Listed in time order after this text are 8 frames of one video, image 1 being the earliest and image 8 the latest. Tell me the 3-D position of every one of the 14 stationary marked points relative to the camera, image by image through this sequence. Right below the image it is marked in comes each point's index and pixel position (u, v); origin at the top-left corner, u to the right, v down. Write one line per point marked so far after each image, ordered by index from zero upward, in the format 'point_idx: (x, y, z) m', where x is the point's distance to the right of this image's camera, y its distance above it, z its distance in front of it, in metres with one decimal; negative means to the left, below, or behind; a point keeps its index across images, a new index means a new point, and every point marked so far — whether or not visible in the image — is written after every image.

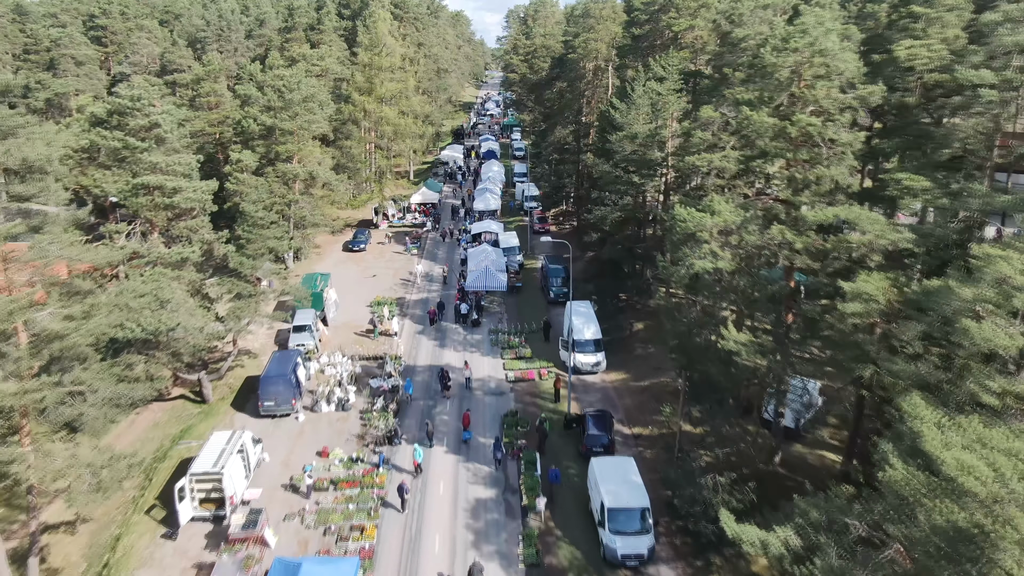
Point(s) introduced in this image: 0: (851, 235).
0: (+8.1, +1.3, +13.7) m
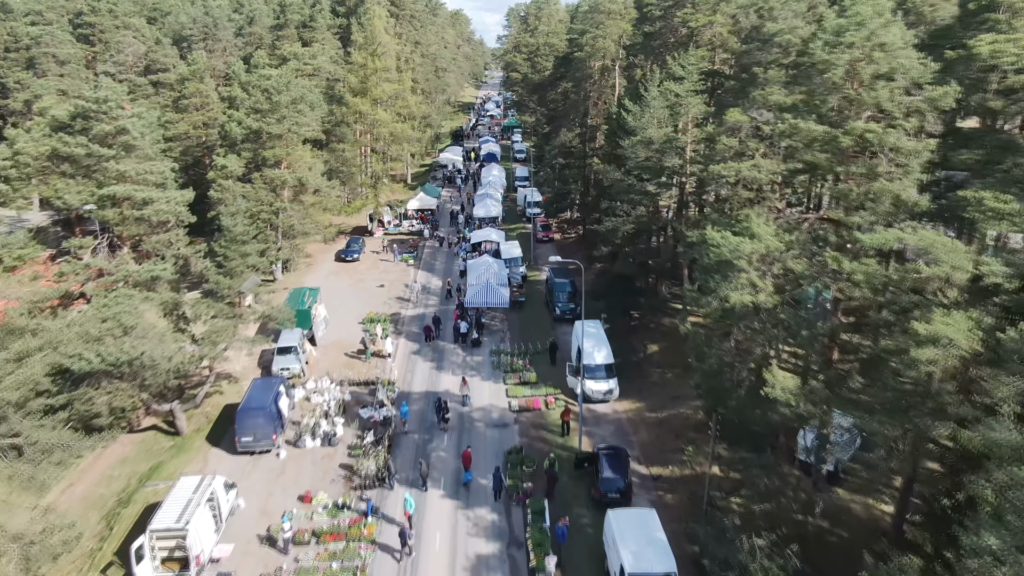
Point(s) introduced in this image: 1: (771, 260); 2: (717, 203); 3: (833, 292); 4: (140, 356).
0: (+8.3, +0.5, +11.5) m
1: (+6.3, +0.7, +13.8) m
2: (+7.2, +3.0, +19.9) m
3: (+7.3, -0.1, +12.9) m
4: (-12.6, -2.3, +19.3) m
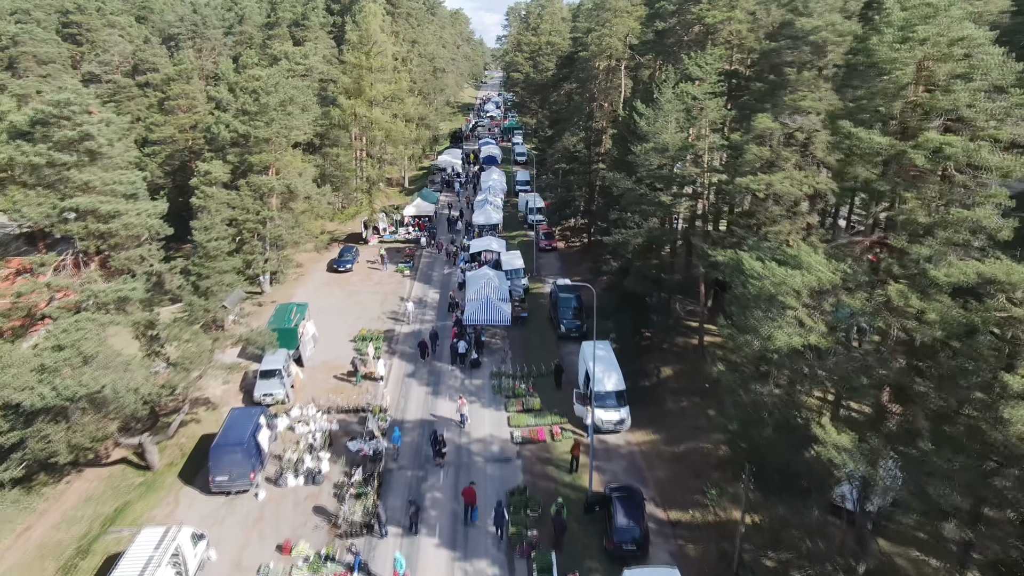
0: (+8.4, -0.3, +9.6) m
1: (+6.4, 0.0, +11.9) m
2: (+7.3, +2.3, +18.0) m
3: (+7.4, -0.8, +11.0) m
4: (-12.5, -3.0, +17.4) m
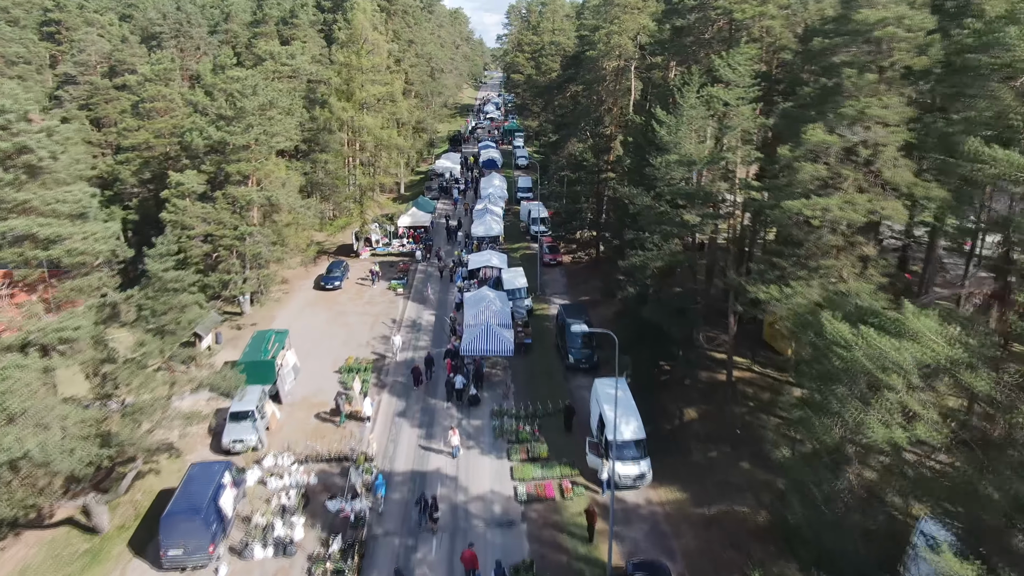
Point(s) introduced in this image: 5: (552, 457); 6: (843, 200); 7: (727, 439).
0: (+8.5, -1.4, +6.9) m
1: (+6.5, -1.1, +9.2) m
2: (+7.4, +1.2, +15.3) m
3: (+7.5, -1.9, +8.3) m
4: (-12.4, -4.1, +14.6) m
5: (+1.4, -5.8, +19.7) m
6: (+7.9, +2.1, +13.5) m
7: (+7.2, -5.1, +19.2) m
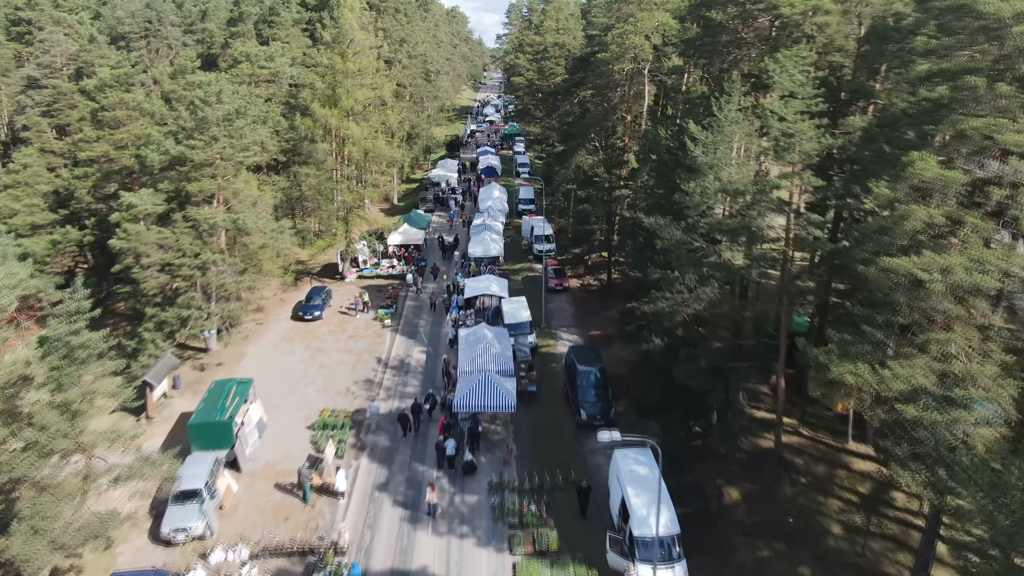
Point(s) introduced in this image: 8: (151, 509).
0: (+8.6, -2.9, +3.3) m
1: (+6.6, -2.7, +5.6) m
2: (+7.5, -0.4, +11.7) m
3: (+7.6, -3.5, +4.7) m
4: (-12.3, -5.7, +11.0) m
5: (+1.5, -7.4, +16.1) m
6: (+7.9, +0.5, +9.9) m
7: (+7.3, -6.6, +15.6) m
8: (-11.3, -6.8, +17.7) m
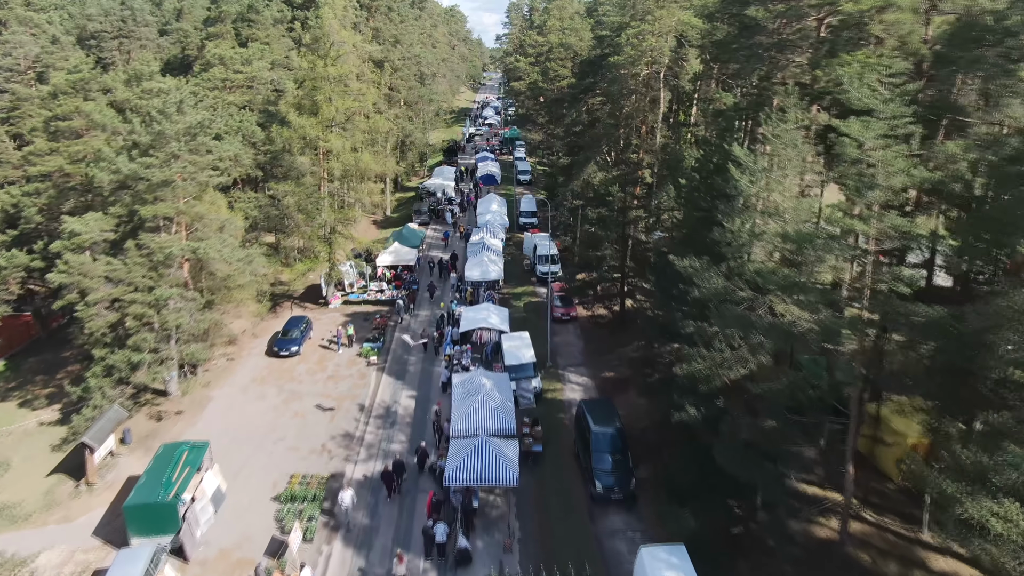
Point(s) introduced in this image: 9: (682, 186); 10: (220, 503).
0: (+8.6, -4.4, +0.1) m
1: (+6.7, -4.2, +2.4) m
2: (+7.6, -1.9, +8.5) m
3: (+7.7, -4.9, +1.5) m
4: (-12.2, -7.2, +7.8) m
5: (+1.5, -8.9, +12.9) m
6: (+8.0, -1.0, +6.7) m
7: (+7.4, -8.1, +12.4) m
8: (-11.2, -8.3, +14.5) m
9: (+5.4, +3.4, +18.8) m
10: (-9.1, -6.7, +17.8) m
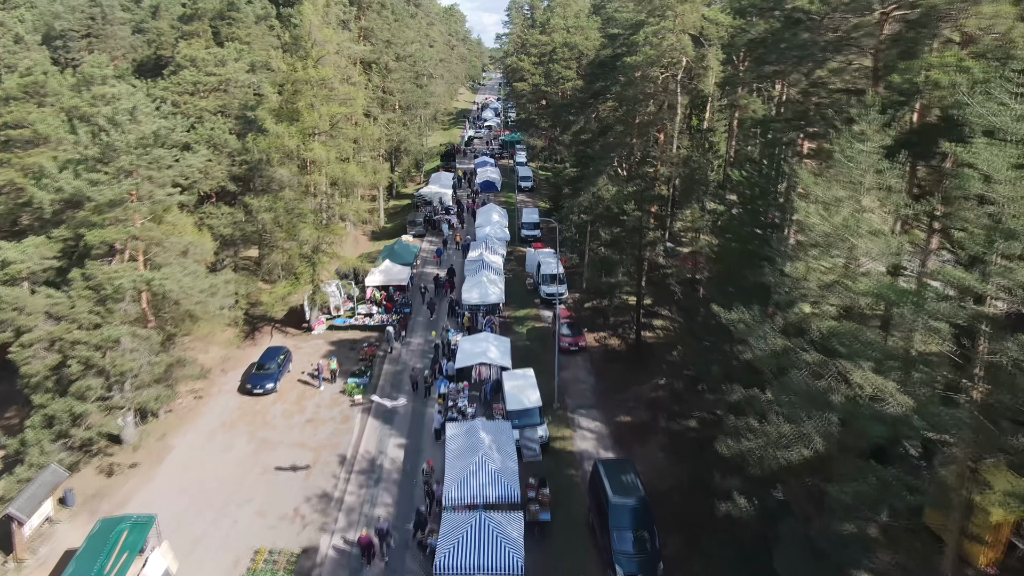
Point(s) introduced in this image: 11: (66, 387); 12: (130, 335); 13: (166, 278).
0: (+8.7, -5.6, -2.8) m
1: (+6.8, -5.4, -0.4) m
2: (+7.7, -3.1, +5.7) m
3: (+7.8, -6.1, -1.4) m
4: (-12.1, -8.4, +5.0) m
5: (+1.7, -10.1, +10.1) m
6: (+8.1, -2.2, +3.9) m
7: (+7.5, -9.3, +9.5) m
8: (-11.1, -9.5, +11.7) m
9: (+5.5, +2.2, +16.0) m
10: (-9.0, -7.9, +14.9) m
11: (-14.6, -3.2, +18.7) m
12: (-12.8, -1.5, +19.0) m
13: (-11.9, +0.4, +19.8) m
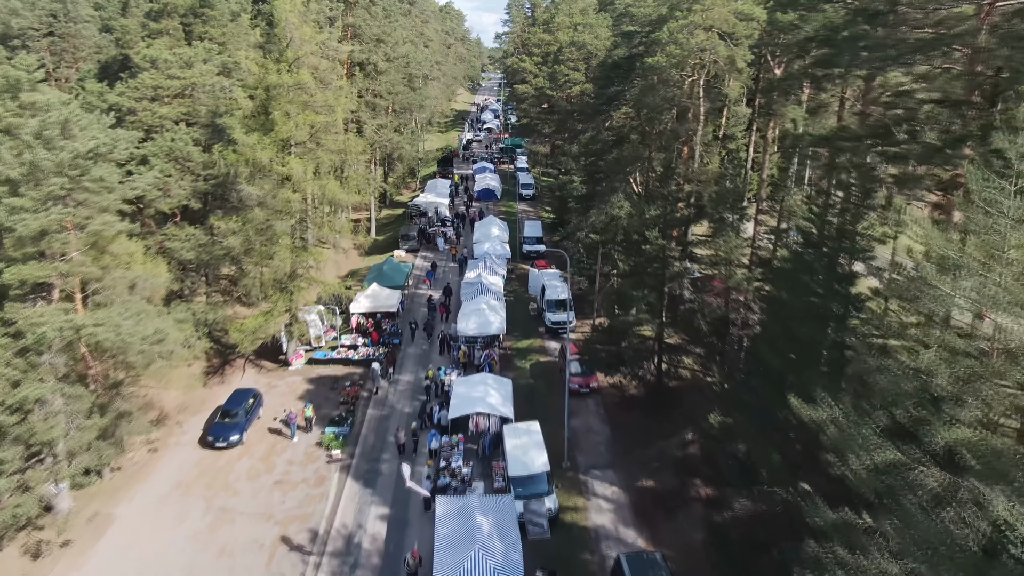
0: (+8.8, -6.9, -5.9) m
1: (+6.9, -6.7, -3.5) m
2: (+7.8, -4.4, +2.6) m
3: (+7.9, -7.5, -4.5) m
4: (-12.0, -9.7, +1.9) m
5: (+1.7, -11.4, +7.0) m
6: (+8.2, -3.5, +0.8) m
7: (+7.6, -10.6, +6.4) m
8: (-11.0, -10.8, +8.6) m
9: (+5.6, +0.9, +12.9) m
10: (-8.9, -9.2, +11.8) m
11: (-14.6, -4.5, +15.6) m
12: (-12.7, -2.8, +15.9) m
13: (-11.8, -0.9, +16.7) m
